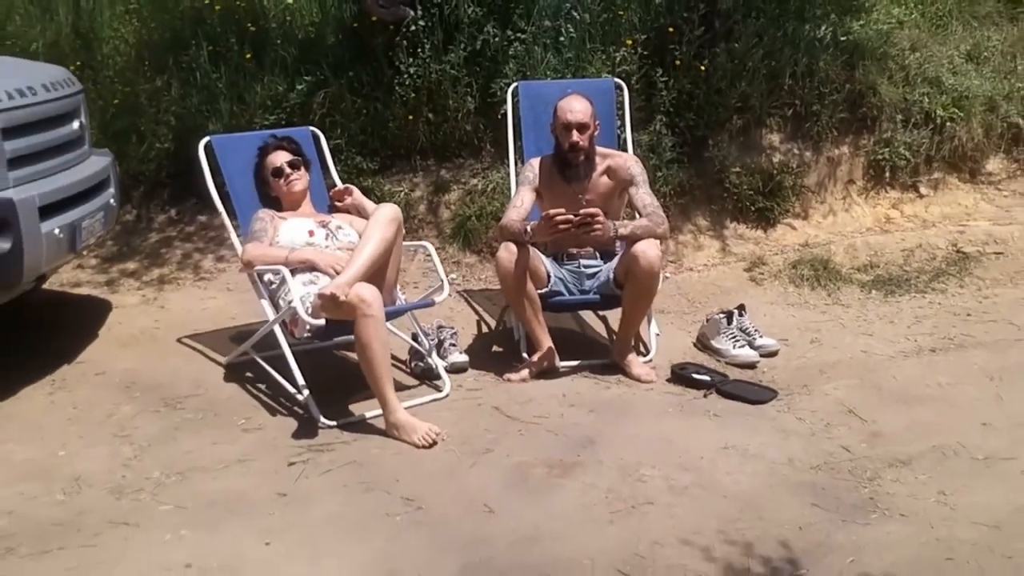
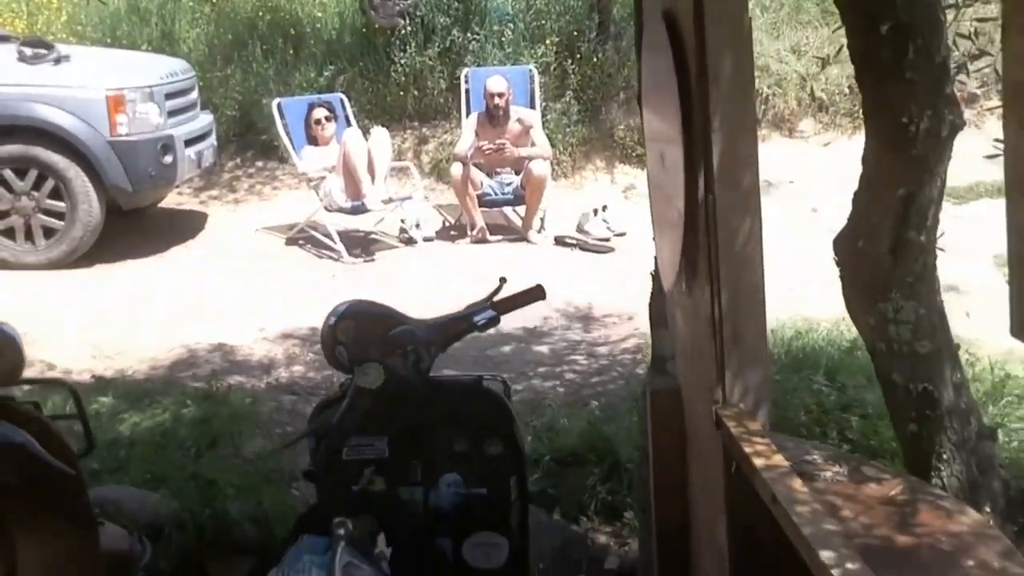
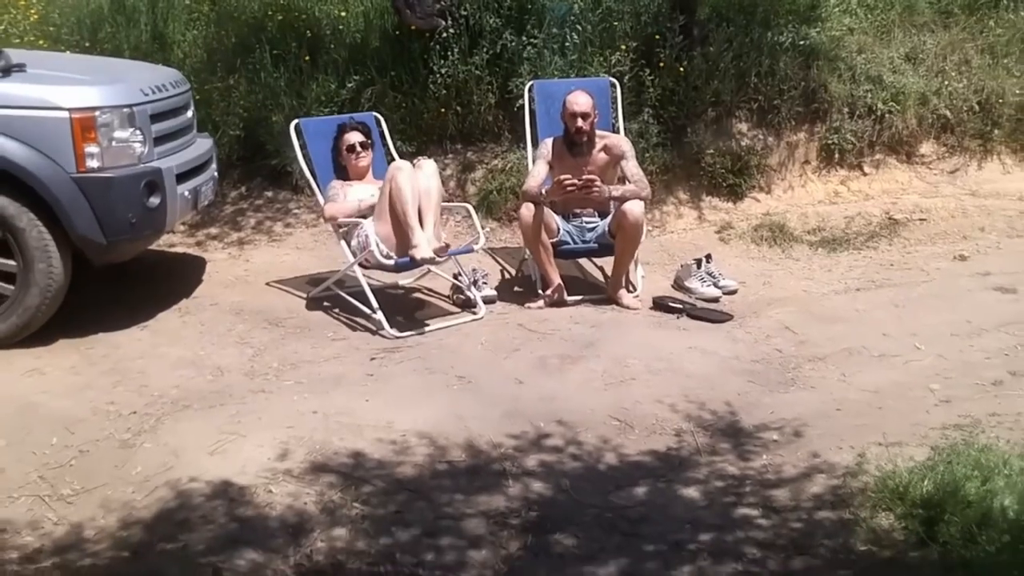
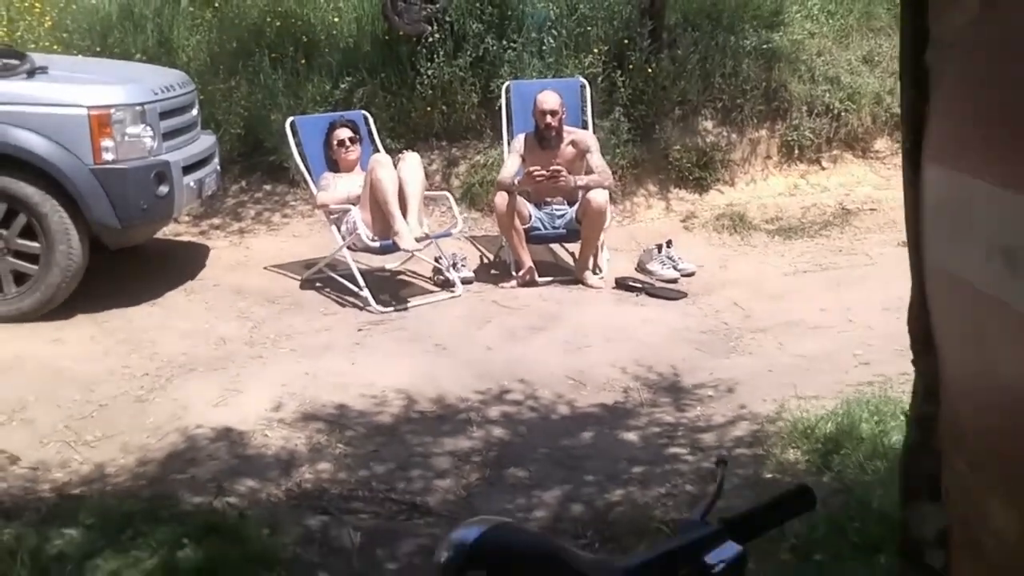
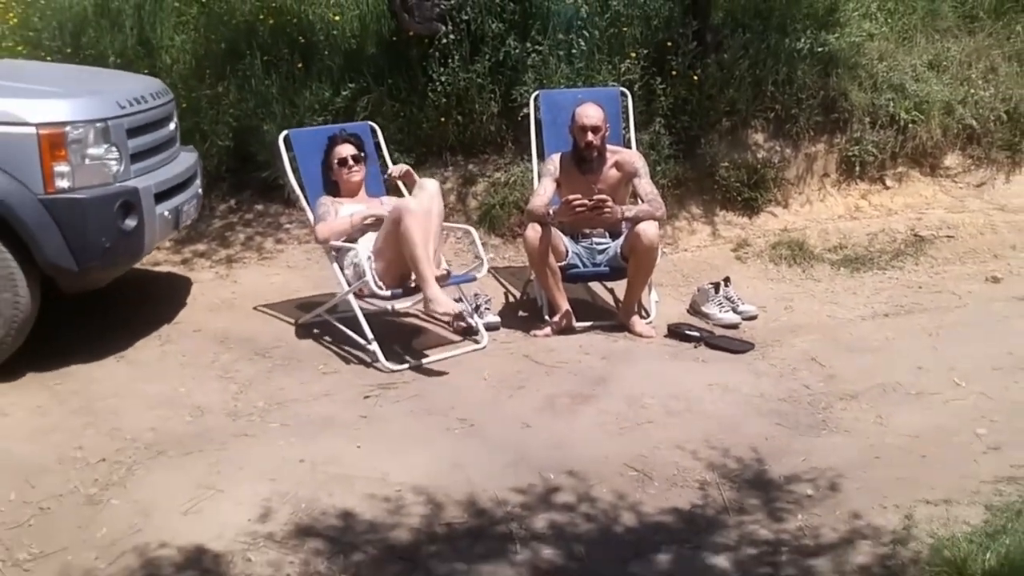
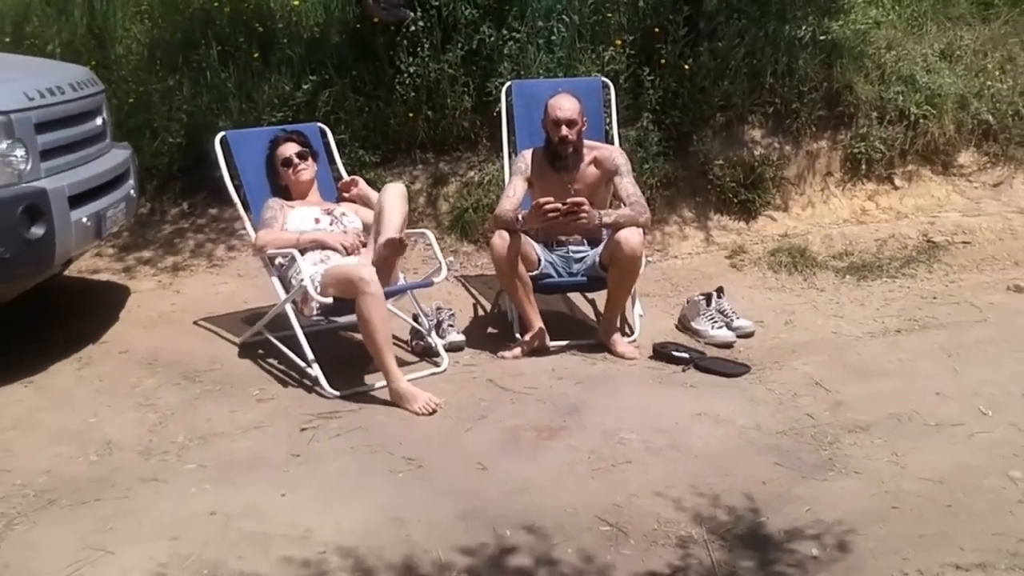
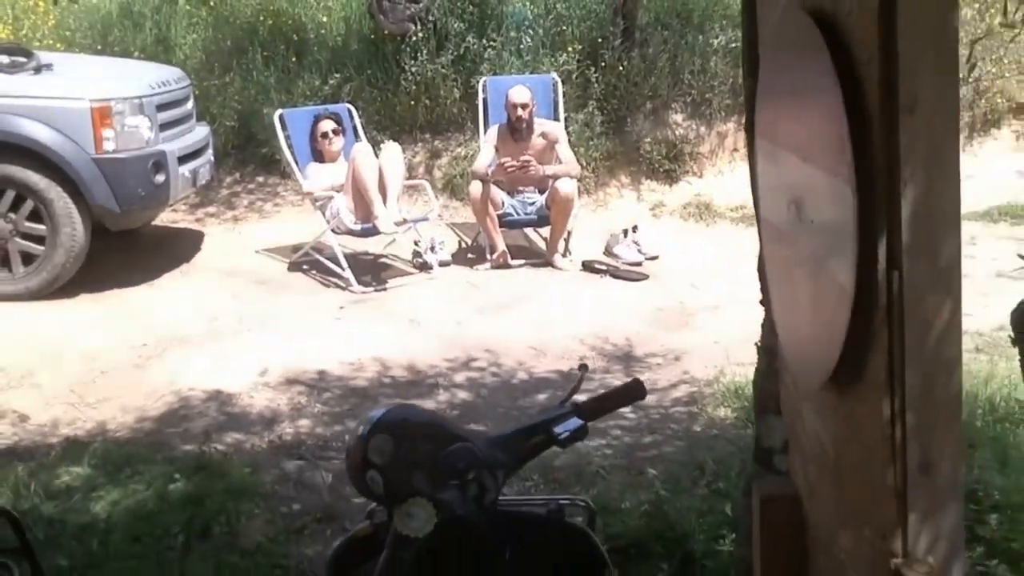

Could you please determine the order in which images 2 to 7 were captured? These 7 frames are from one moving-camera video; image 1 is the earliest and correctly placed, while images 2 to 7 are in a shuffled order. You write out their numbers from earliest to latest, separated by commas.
6, 5, 3, 4, 7, 2
